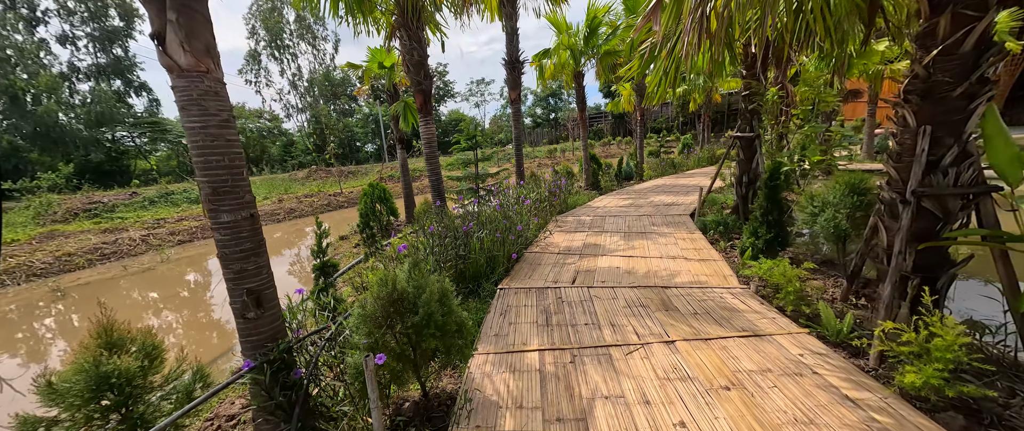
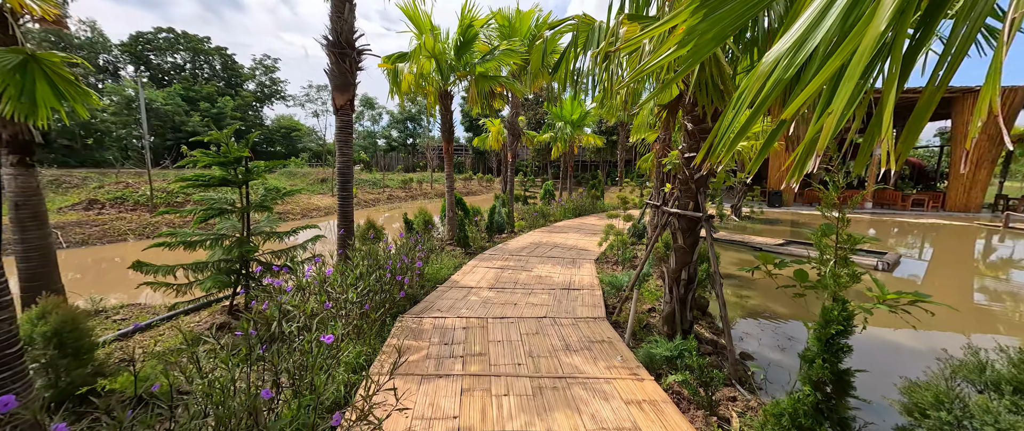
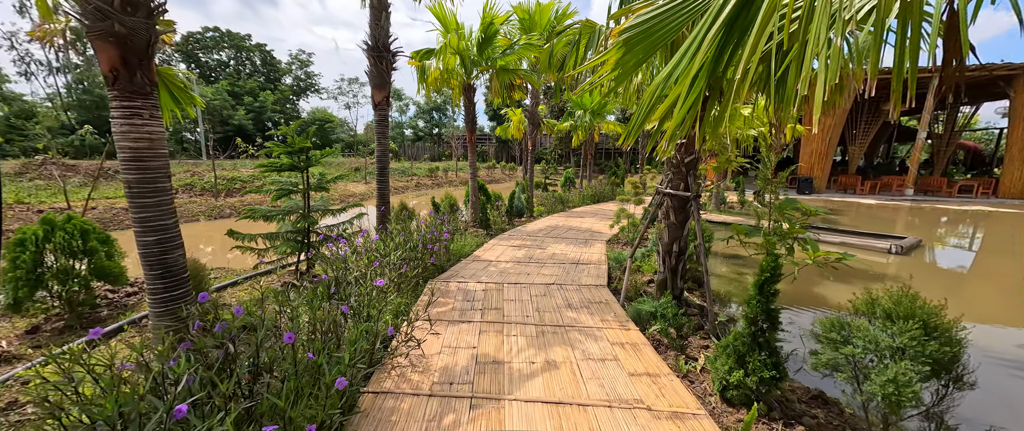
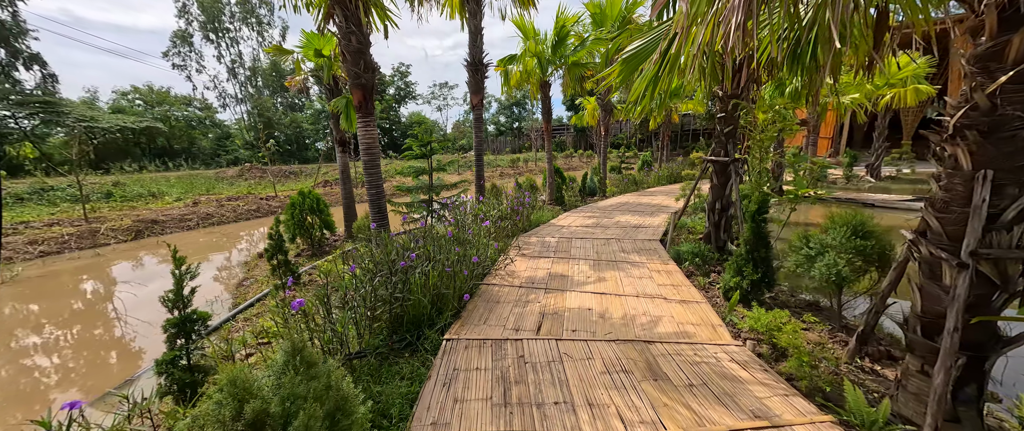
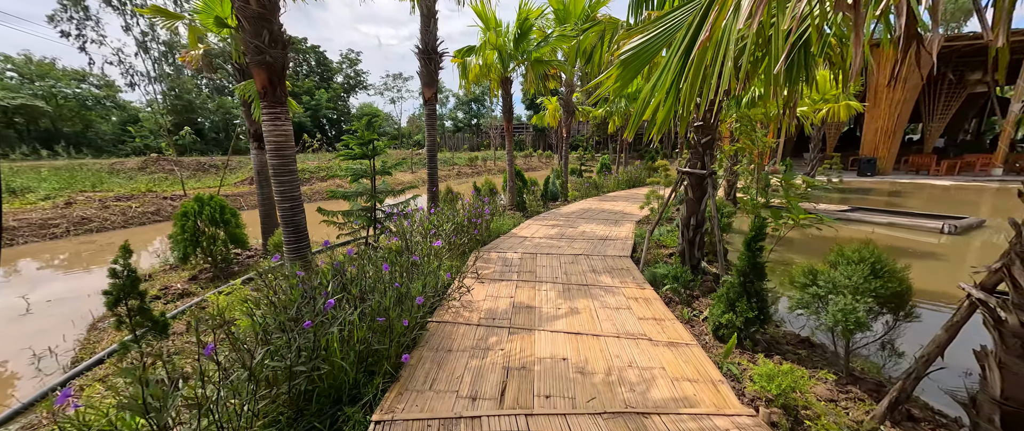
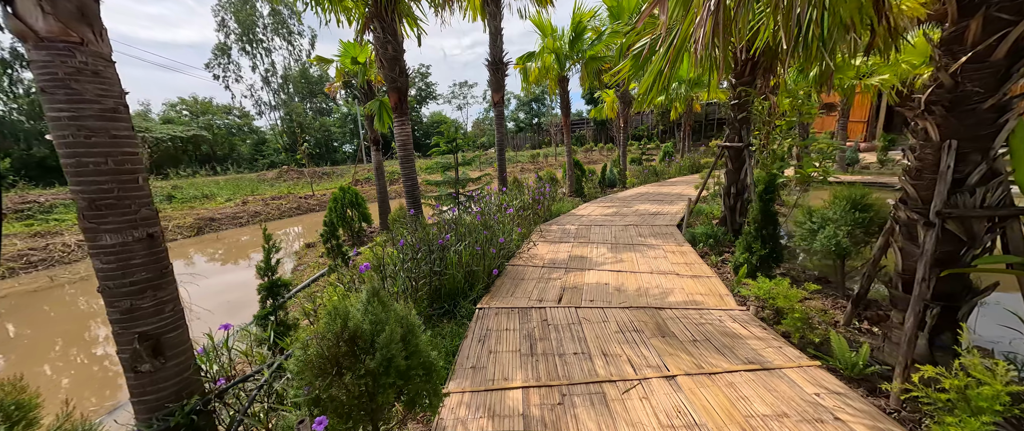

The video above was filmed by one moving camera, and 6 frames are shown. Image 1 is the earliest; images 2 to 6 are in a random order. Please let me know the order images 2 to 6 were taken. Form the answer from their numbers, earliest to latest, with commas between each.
6, 4, 5, 3, 2
